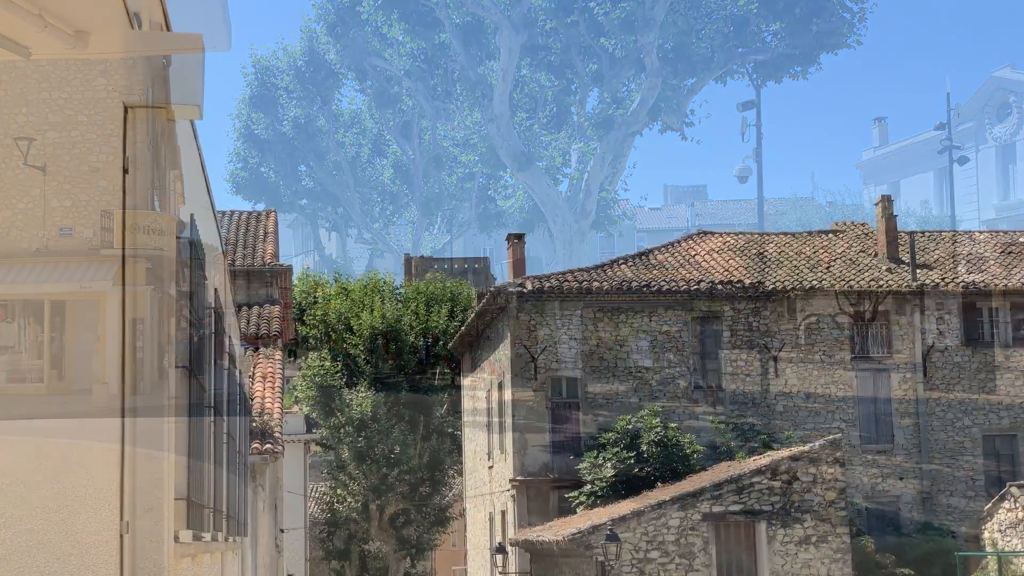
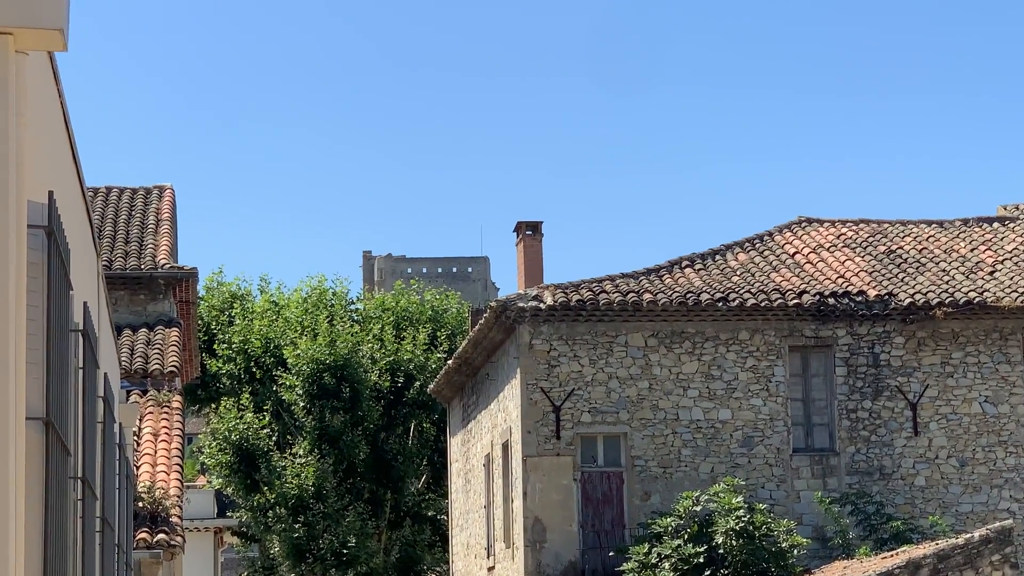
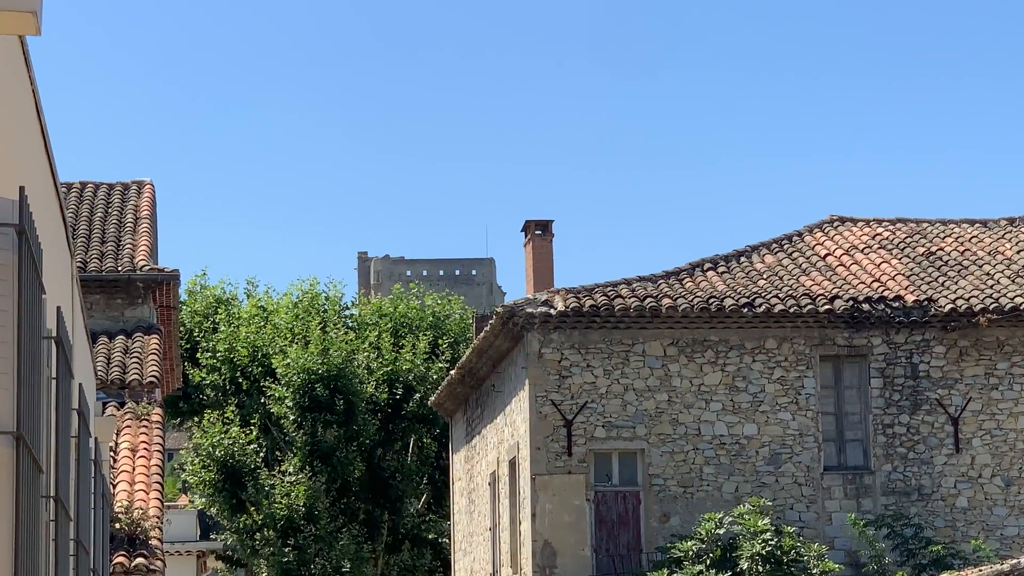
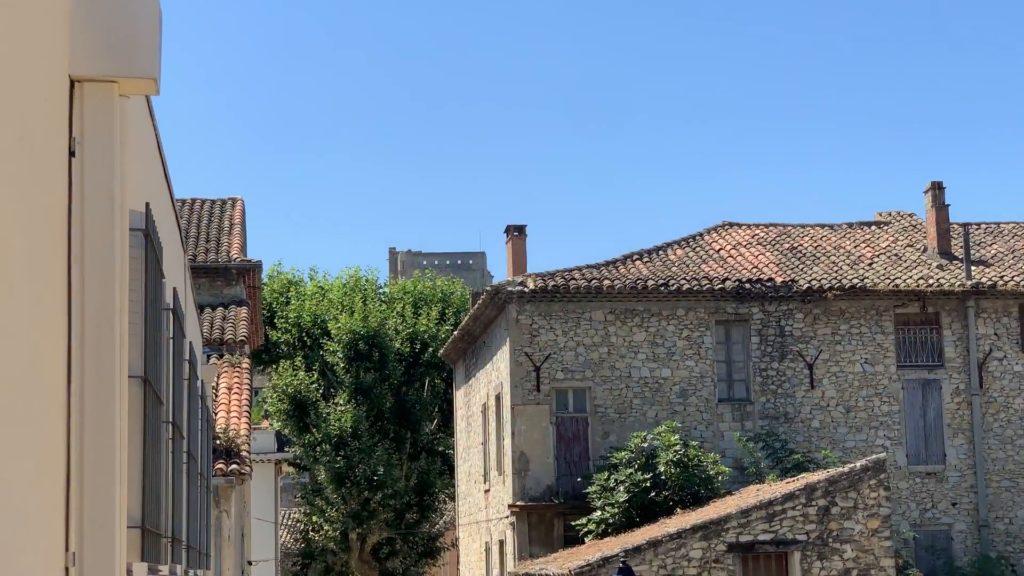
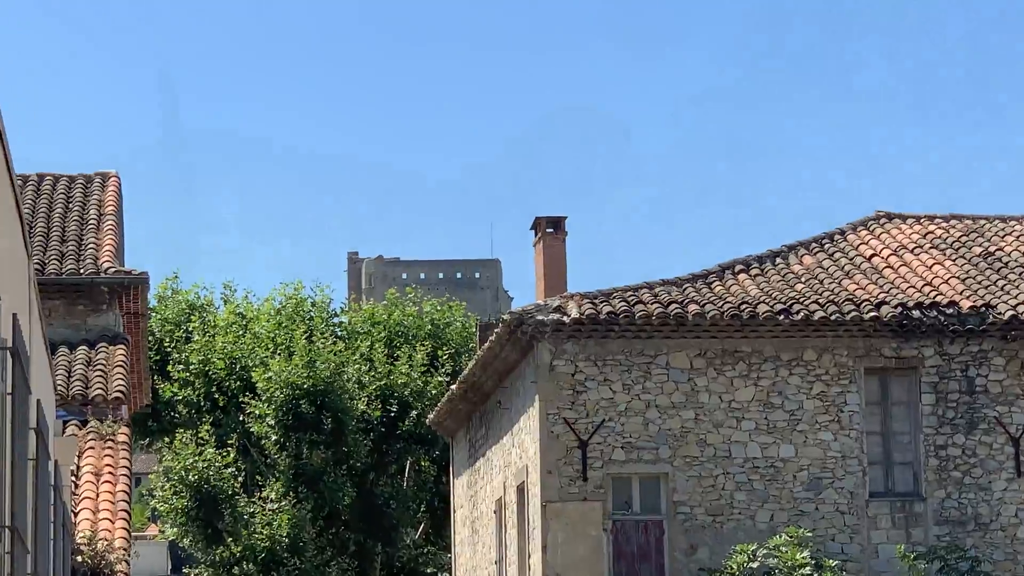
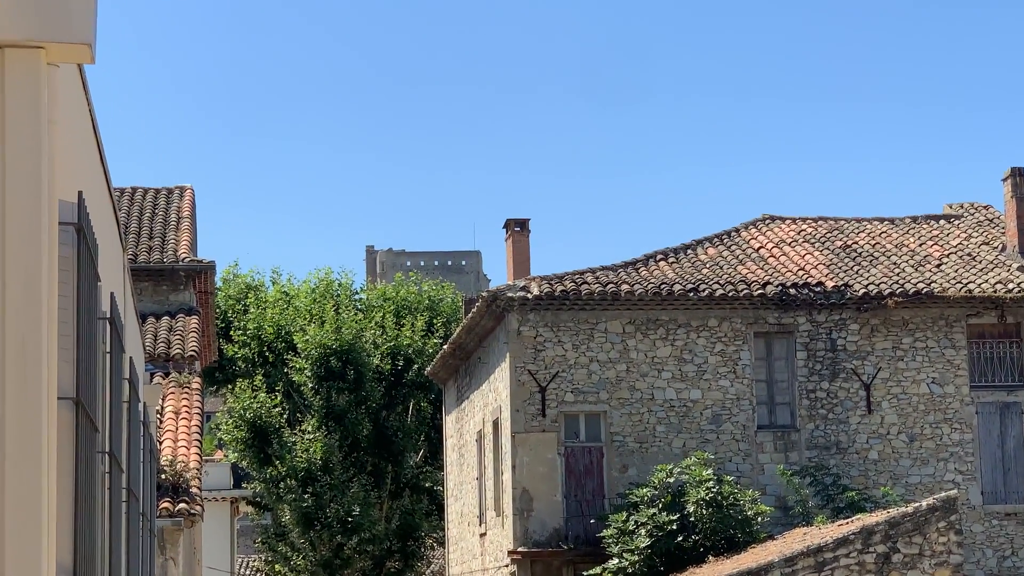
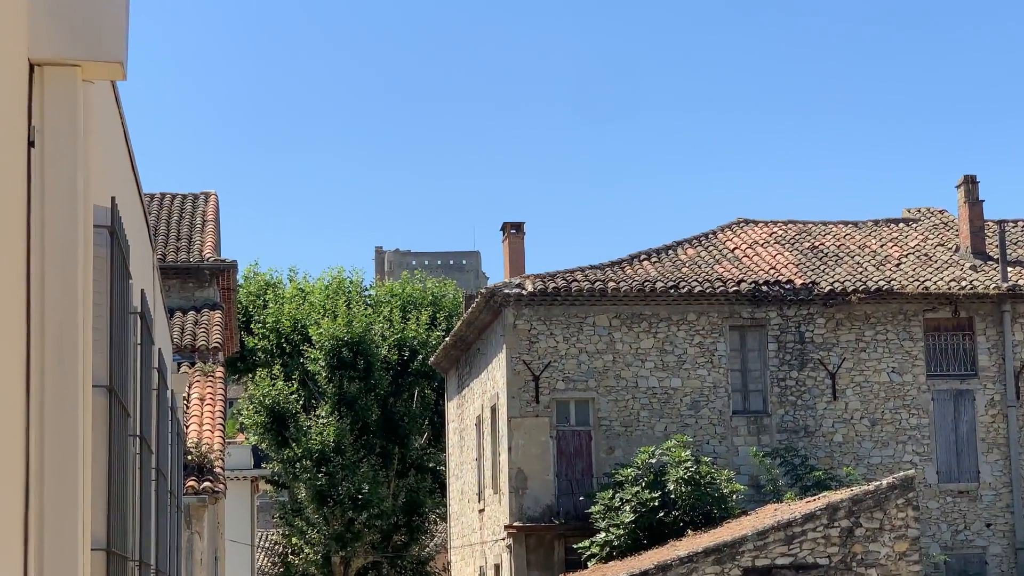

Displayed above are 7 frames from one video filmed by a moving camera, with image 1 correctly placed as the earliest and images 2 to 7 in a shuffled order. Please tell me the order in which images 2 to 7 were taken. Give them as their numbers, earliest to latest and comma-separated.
4, 7, 6, 2, 3, 5
